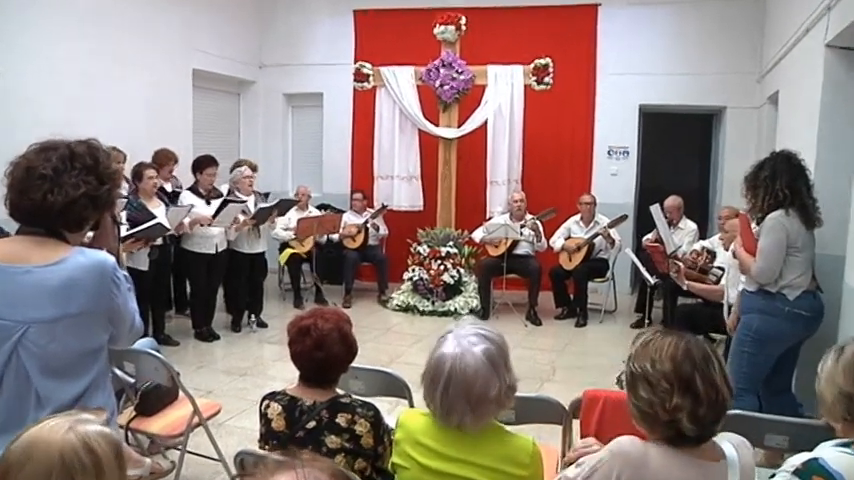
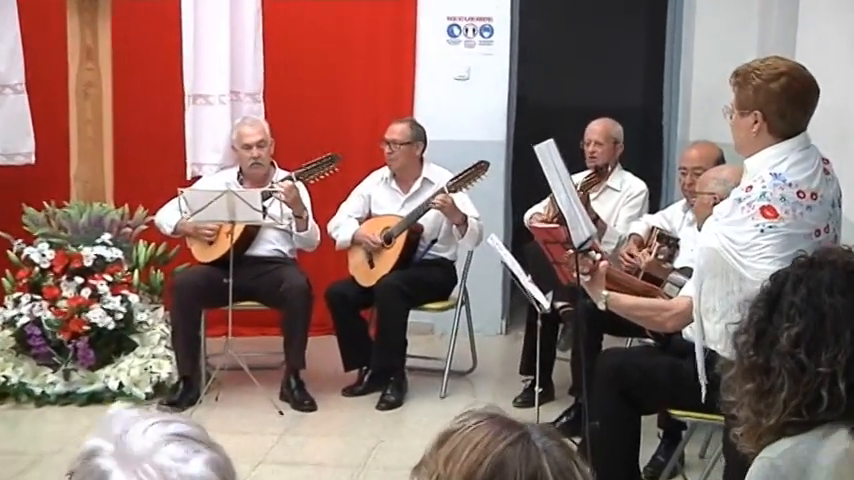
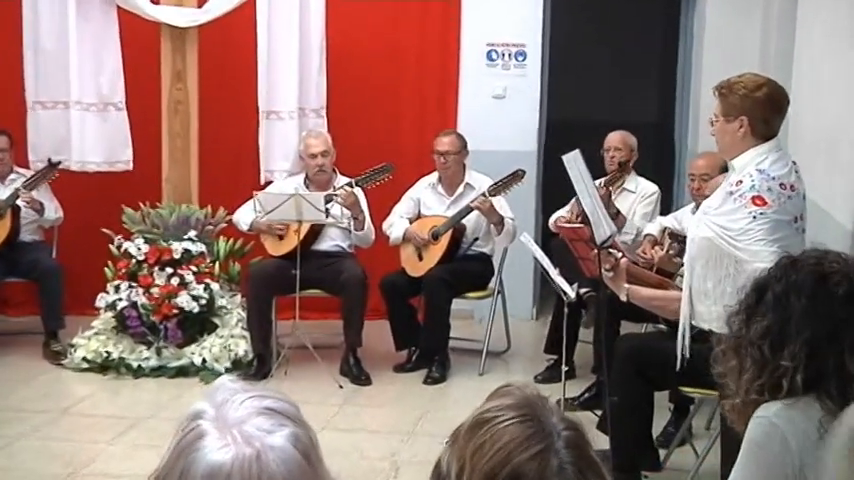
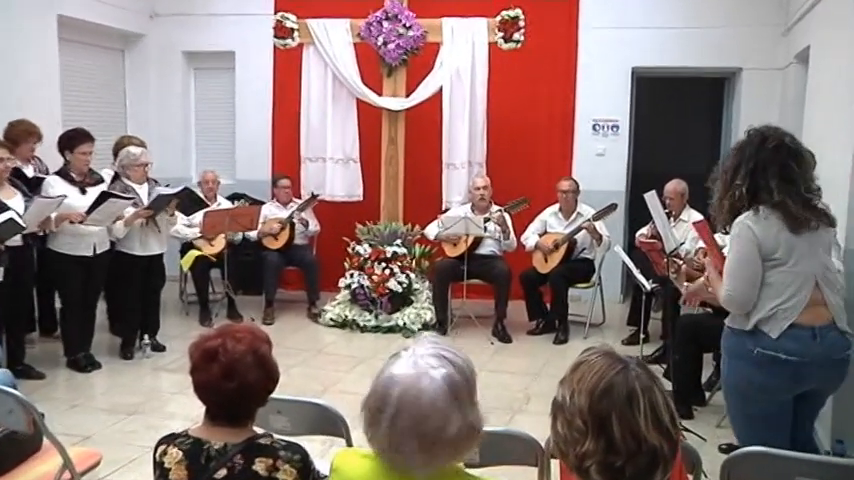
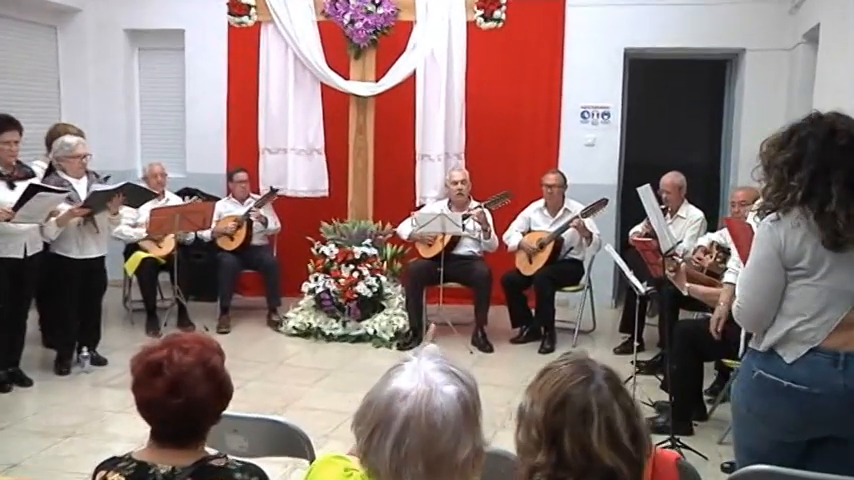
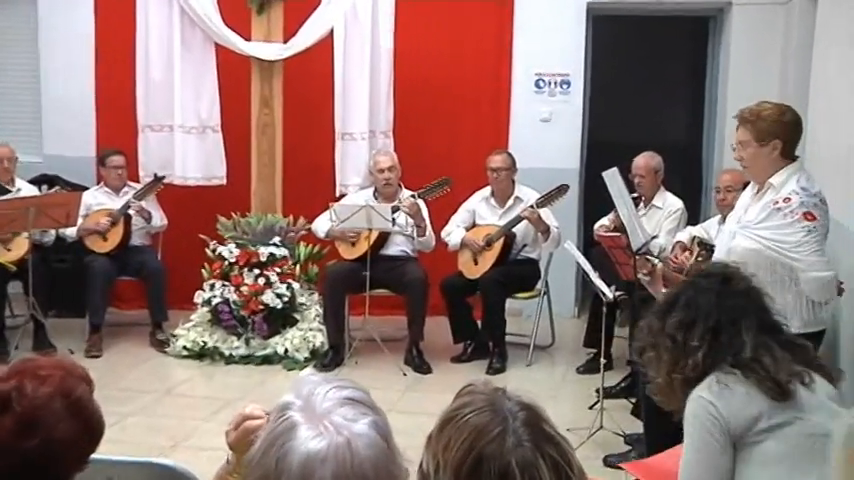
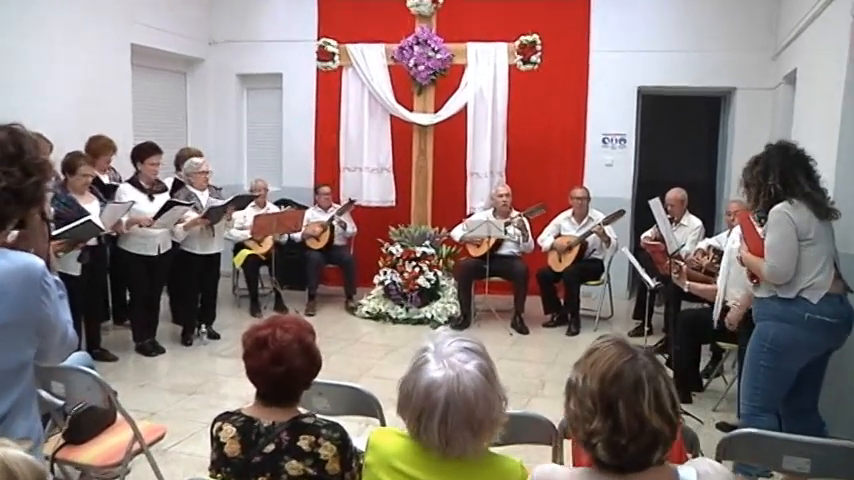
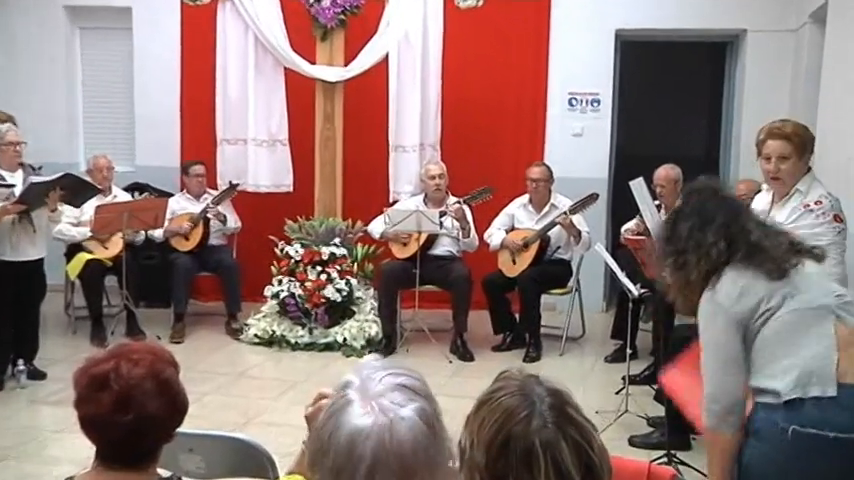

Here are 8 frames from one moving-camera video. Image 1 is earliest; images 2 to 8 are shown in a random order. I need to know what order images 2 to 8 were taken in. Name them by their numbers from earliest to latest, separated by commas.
7, 4, 5, 8, 6, 3, 2
